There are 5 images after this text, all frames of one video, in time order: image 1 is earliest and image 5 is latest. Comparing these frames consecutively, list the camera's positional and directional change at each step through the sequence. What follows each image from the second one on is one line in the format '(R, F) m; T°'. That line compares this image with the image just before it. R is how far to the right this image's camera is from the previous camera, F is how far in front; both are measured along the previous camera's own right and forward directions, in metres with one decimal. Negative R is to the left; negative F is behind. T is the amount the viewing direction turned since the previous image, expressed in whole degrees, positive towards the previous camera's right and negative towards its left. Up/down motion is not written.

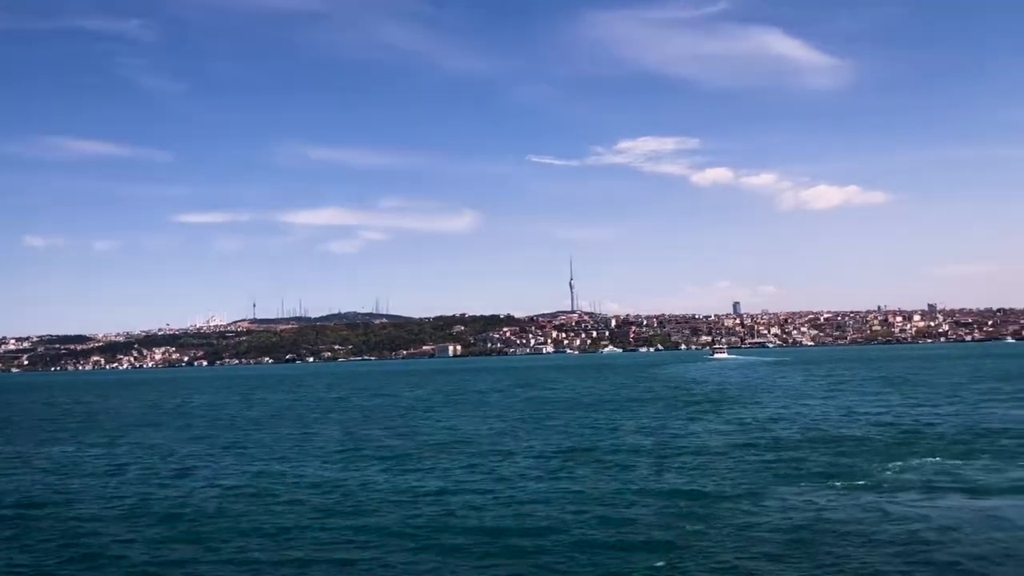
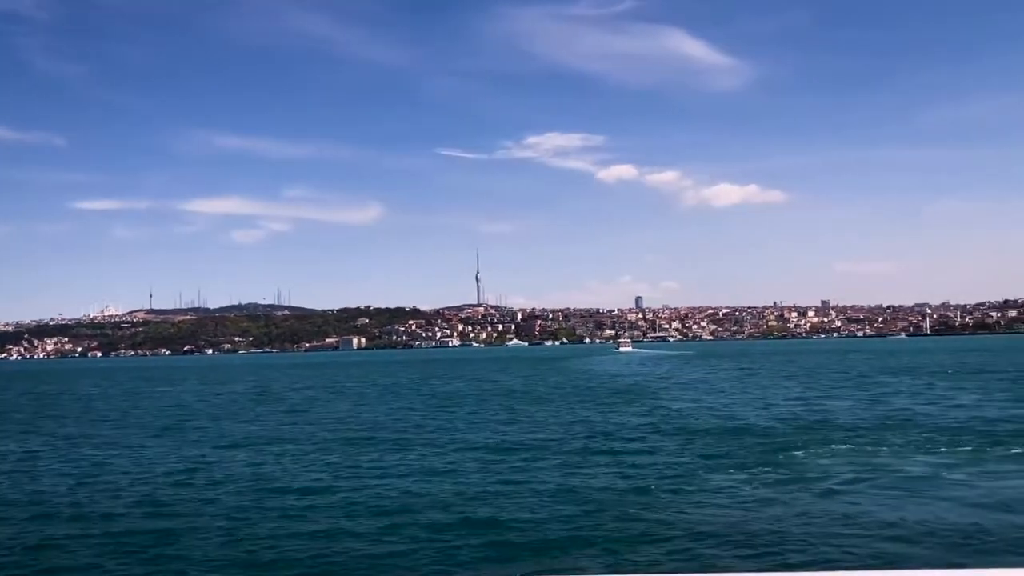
(-0.4, 0.0) m; +5°
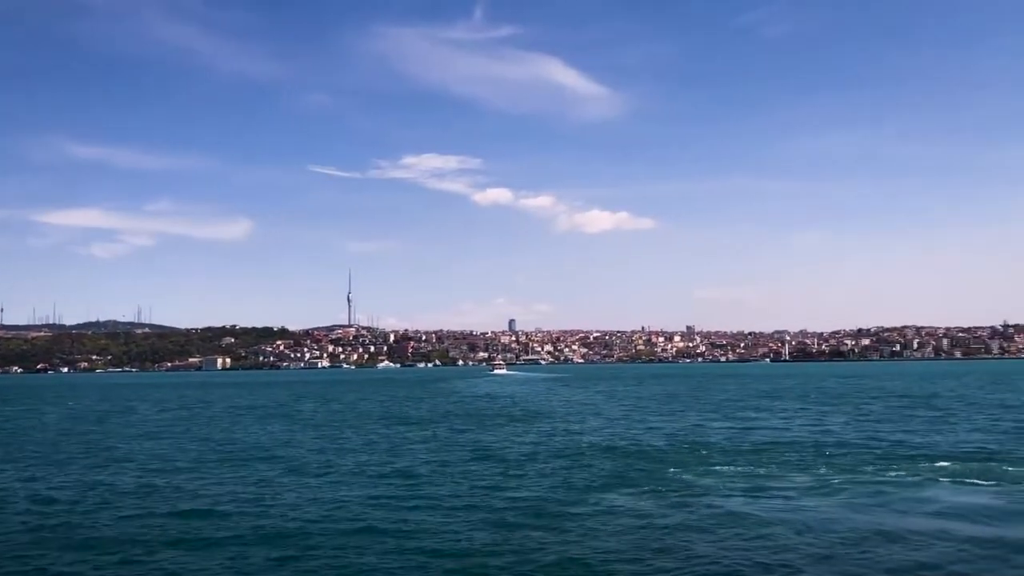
(-0.3, +0.6) m; +7°
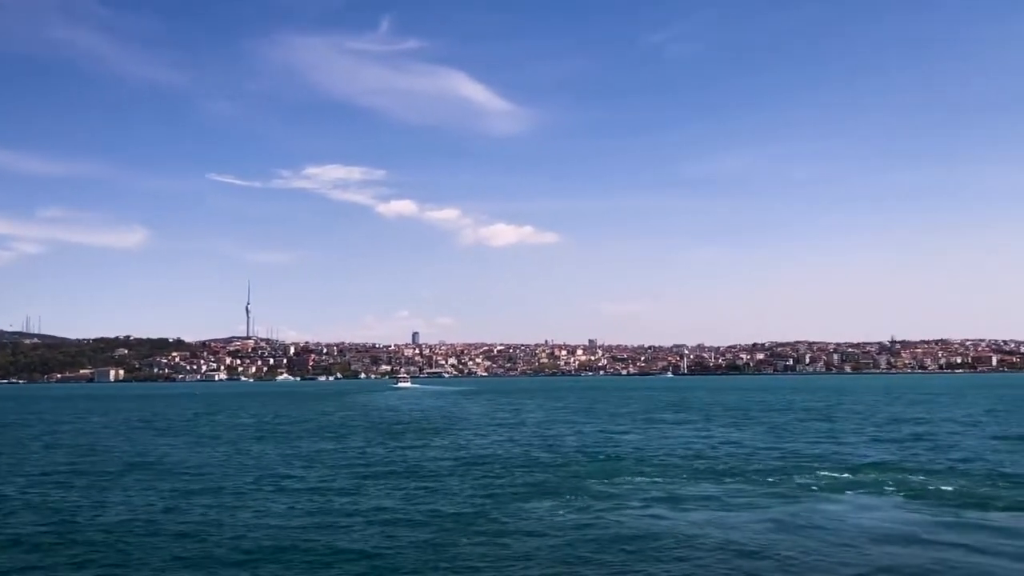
(-0.7, 0.0) m; +6°
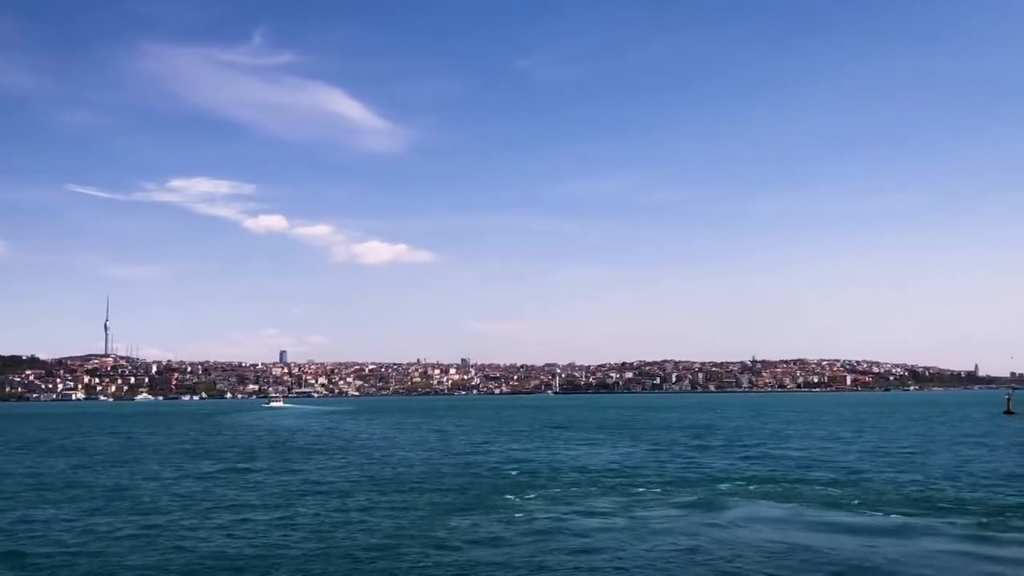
(-1.4, -0.6) m; +7°
